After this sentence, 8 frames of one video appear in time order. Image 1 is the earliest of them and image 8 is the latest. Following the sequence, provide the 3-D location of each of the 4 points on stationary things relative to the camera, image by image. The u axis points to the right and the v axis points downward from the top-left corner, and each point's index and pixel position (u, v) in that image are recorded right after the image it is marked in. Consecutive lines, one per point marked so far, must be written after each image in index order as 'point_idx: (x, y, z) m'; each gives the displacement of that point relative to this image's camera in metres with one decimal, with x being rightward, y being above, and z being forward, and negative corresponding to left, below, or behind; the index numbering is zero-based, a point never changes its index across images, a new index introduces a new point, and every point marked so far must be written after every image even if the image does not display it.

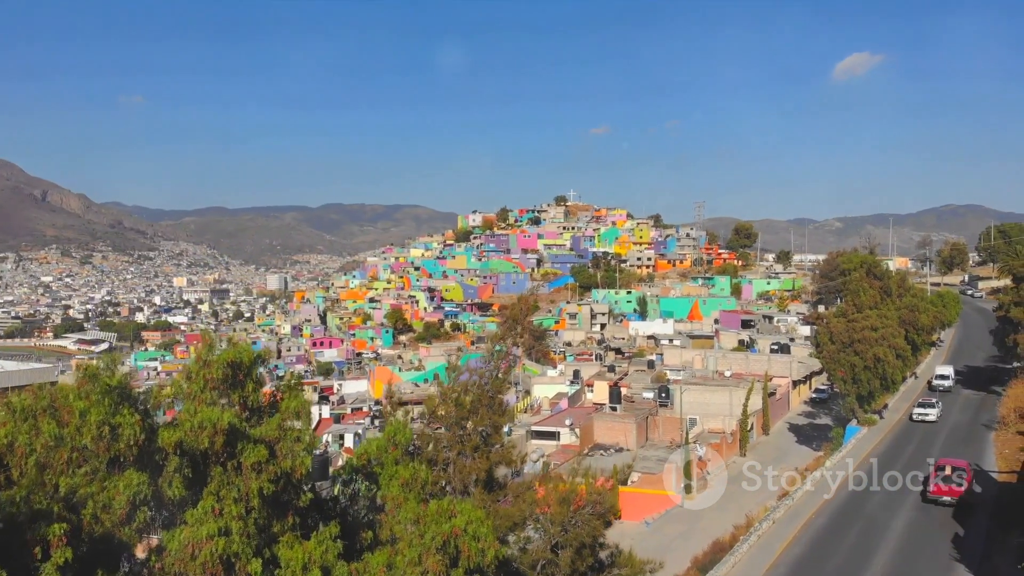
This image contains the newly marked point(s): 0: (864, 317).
0: (+7.3, -0.4, +17.1) m
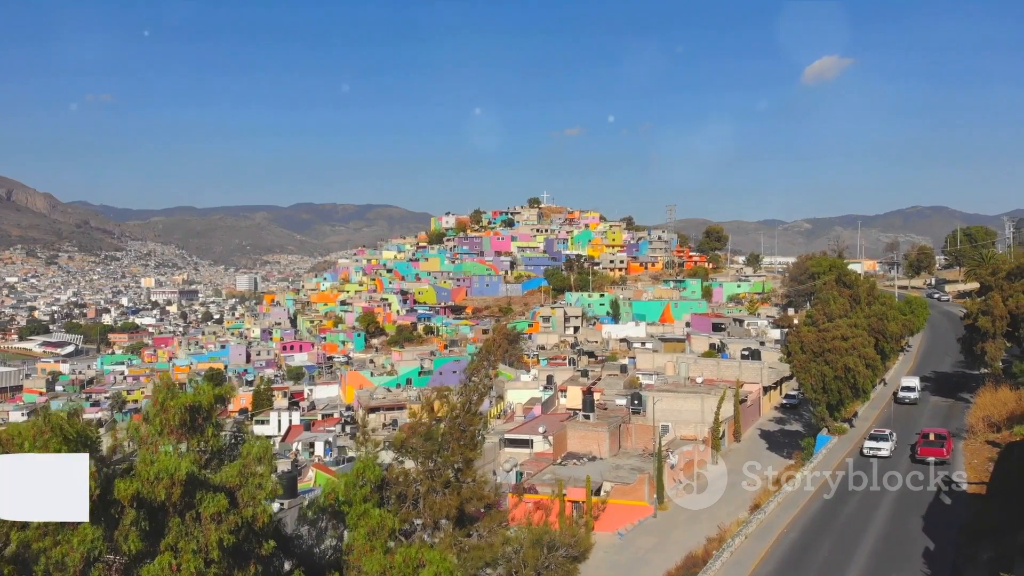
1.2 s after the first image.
0: (+6.7, -0.7, +17.2) m
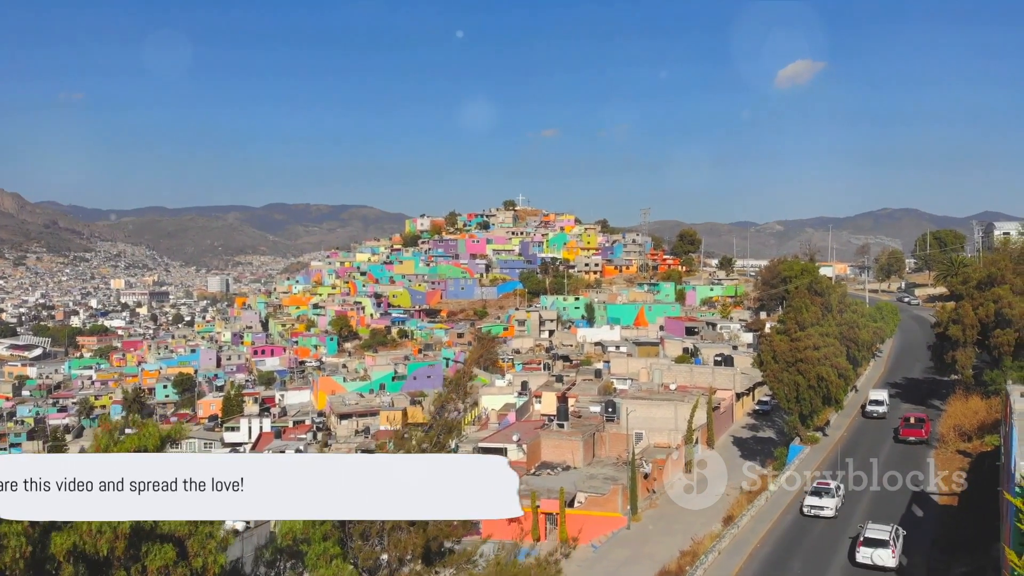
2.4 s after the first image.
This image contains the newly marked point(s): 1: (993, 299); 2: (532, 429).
0: (+6.1, -0.9, +17.1) m
1: (+10.5, -0.1, +18.0) m
2: (+0.5, -3.0, +18.8) m
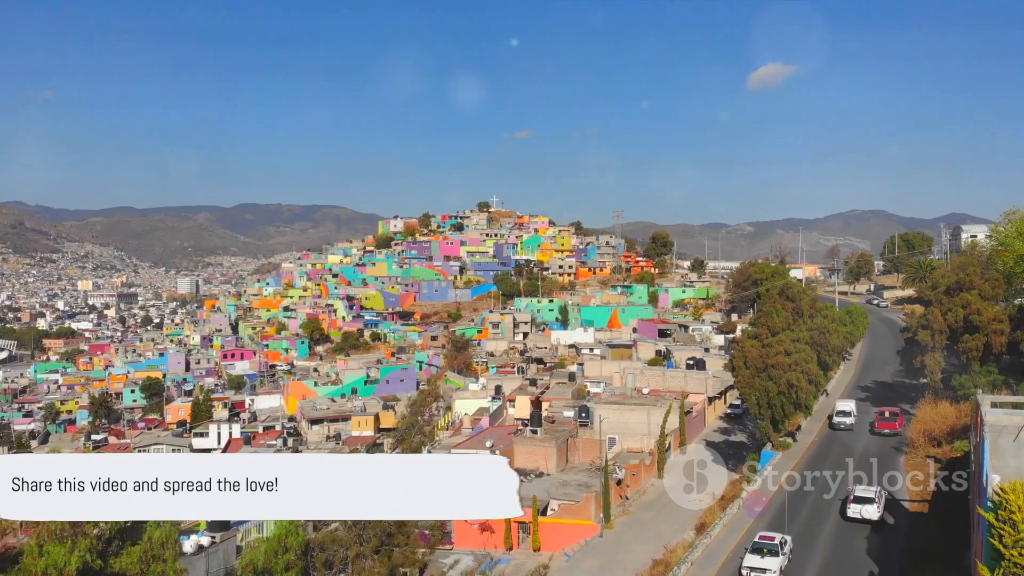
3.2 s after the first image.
0: (+5.5, -1.1, +17.0) m
1: (+9.9, -0.3, +18.1) m
2: (-0.1, -3.2, +18.6) m
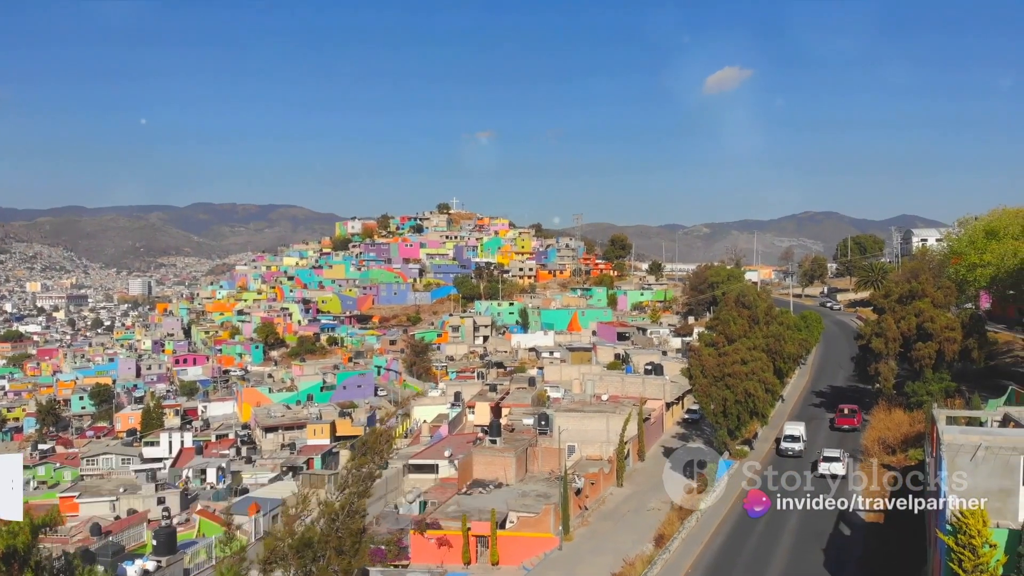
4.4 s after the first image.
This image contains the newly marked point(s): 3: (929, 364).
0: (+4.6, -1.4, +17.0) m
1: (+8.9, -0.5, +18.2) m
2: (-1.1, -3.5, +18.2) m
3: (+8.8, -1.6, +17.4) m
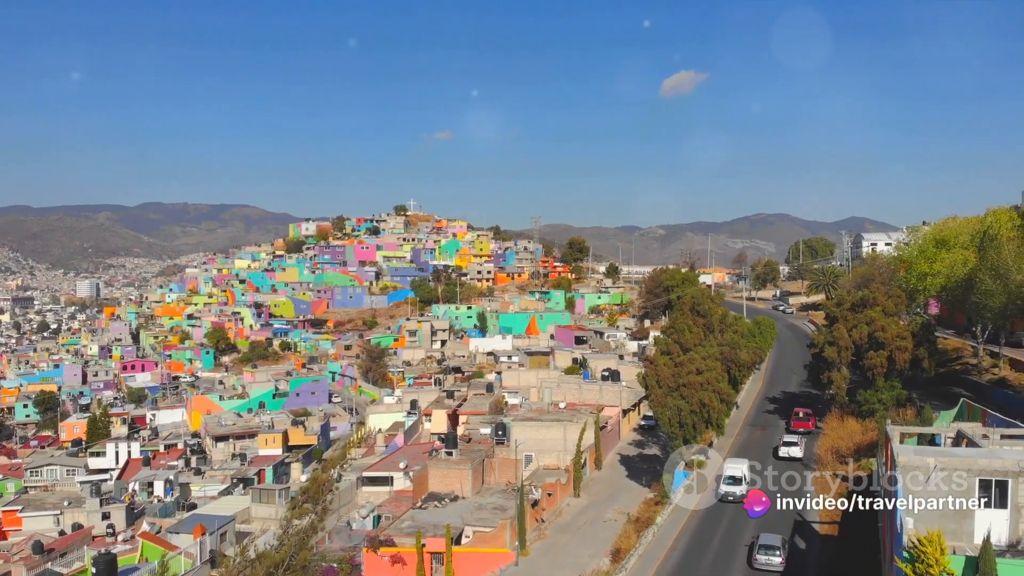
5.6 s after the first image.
0: (+3.6, -1.6, +16.8) m
1: (+7.9, -0.8, +18.3) m
2: (-2.1, -3.8, +17.7) m
3: (+7.8, -1.8, +17.5) m
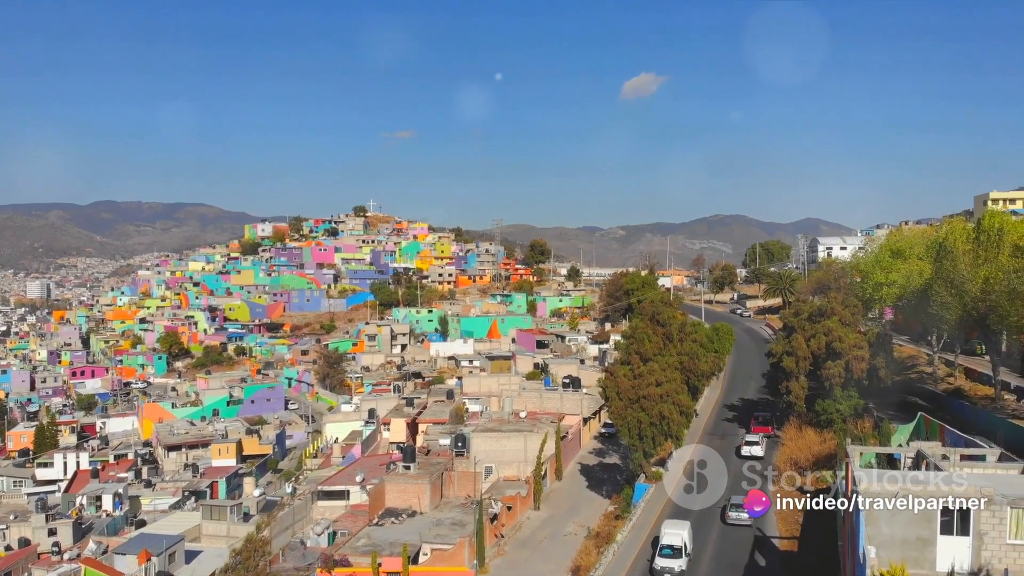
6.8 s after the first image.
0: (+2.8, -2.0, +16.5) m
1: (+6.9, -1.1, +18.2) m
2: (-3.0, -4.1, +17.1) m
3: (+6.9, -2.1, +17.3) m
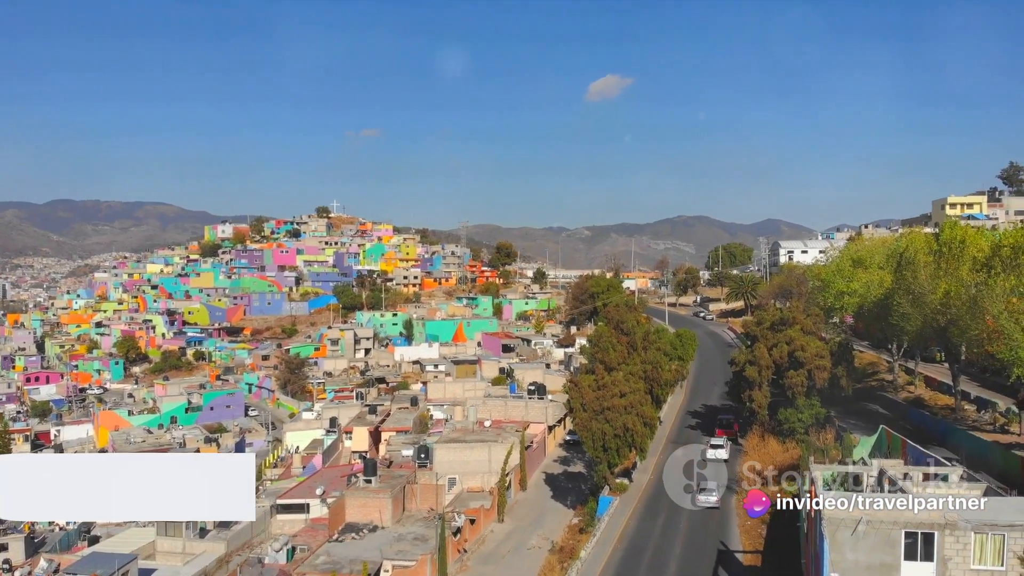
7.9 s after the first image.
0: (+2.0, -2.3, +16.2) m
1: (+6.1, -1.4, +18.0) m
2: (-3.8, -4.5, +16.6) m
3: (+6.1, -2.4, +17.2) m
